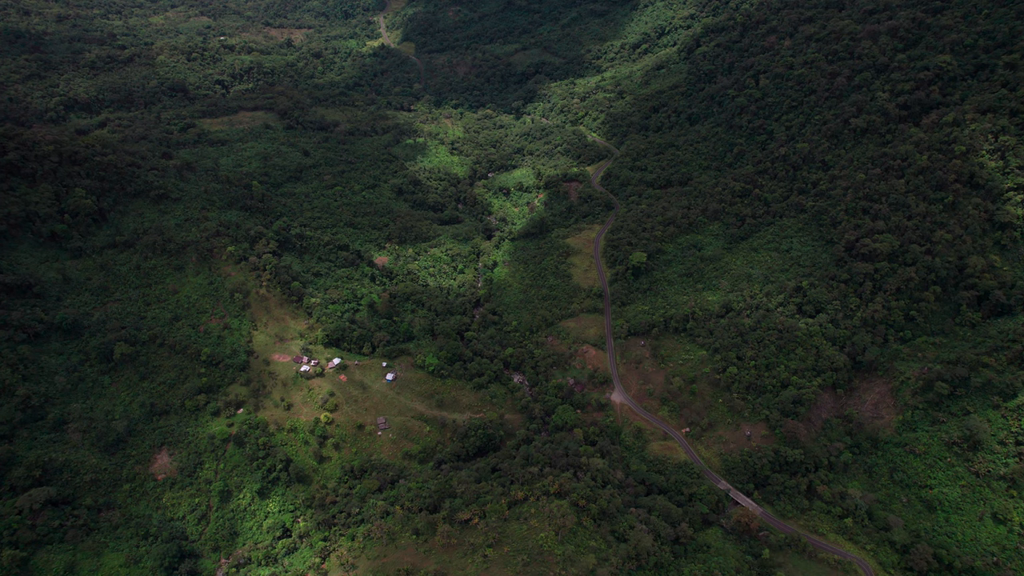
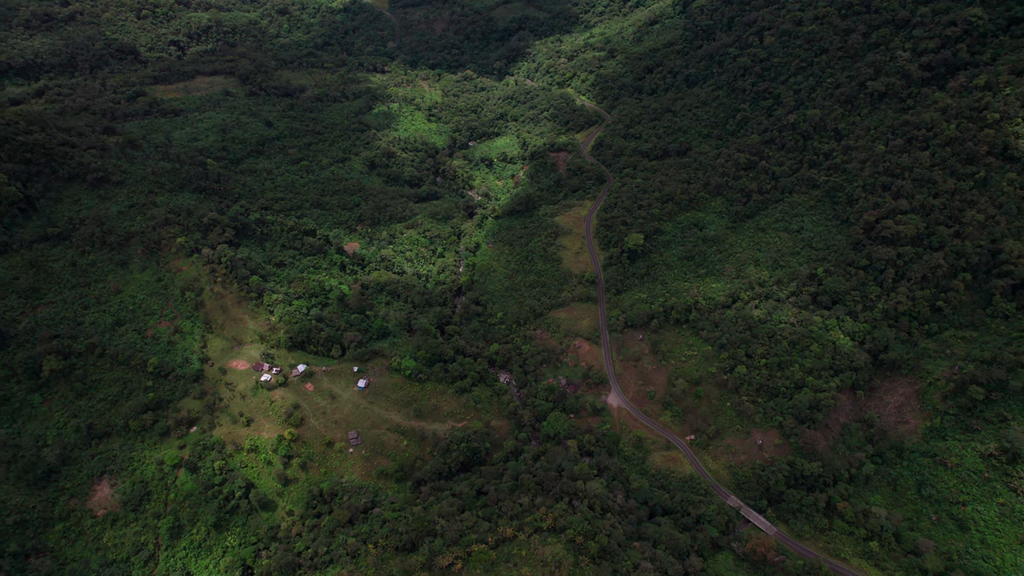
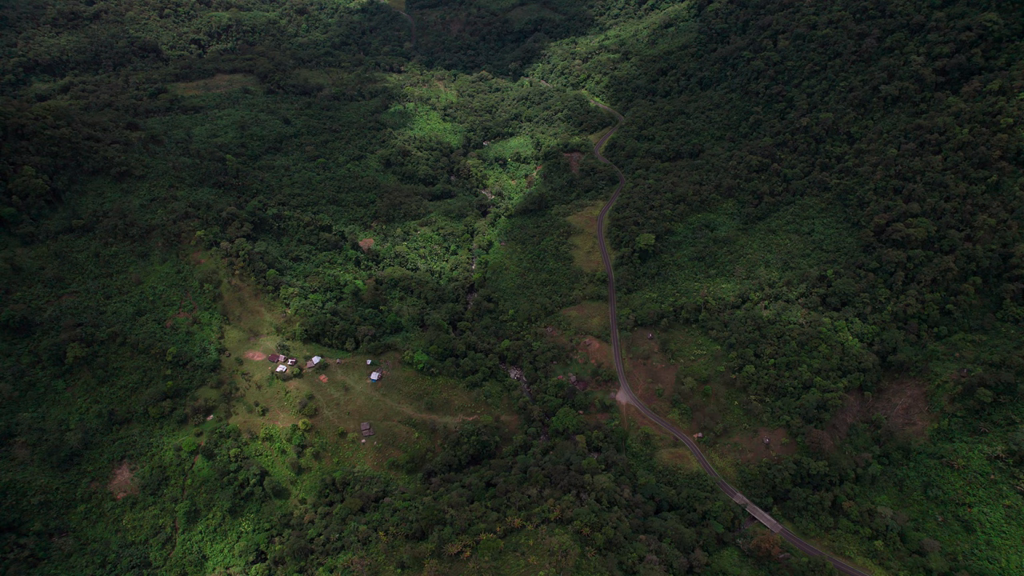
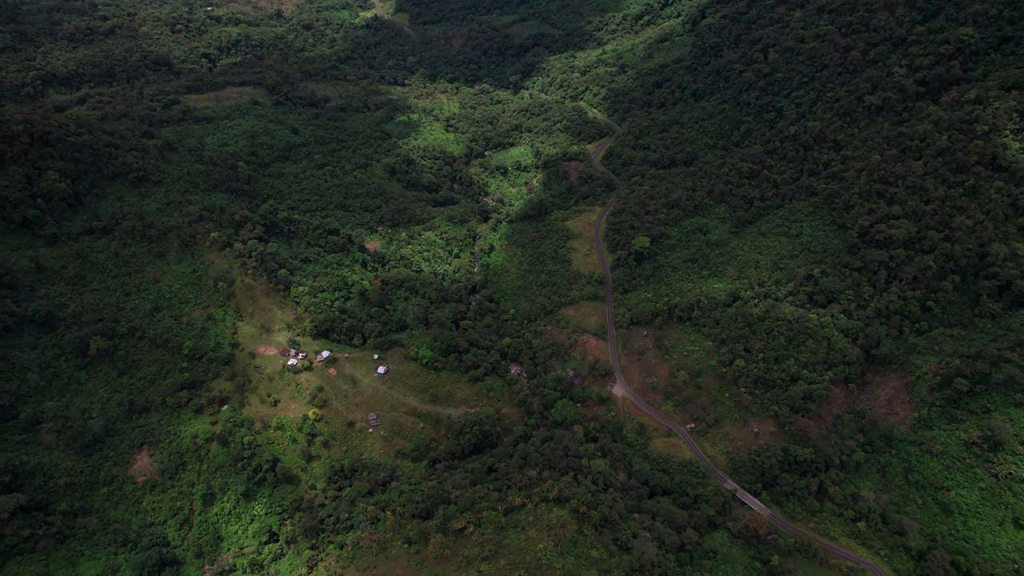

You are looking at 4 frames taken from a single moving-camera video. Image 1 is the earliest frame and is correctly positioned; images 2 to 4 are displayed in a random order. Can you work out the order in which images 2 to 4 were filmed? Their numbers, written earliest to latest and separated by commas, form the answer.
4, 3, 2
